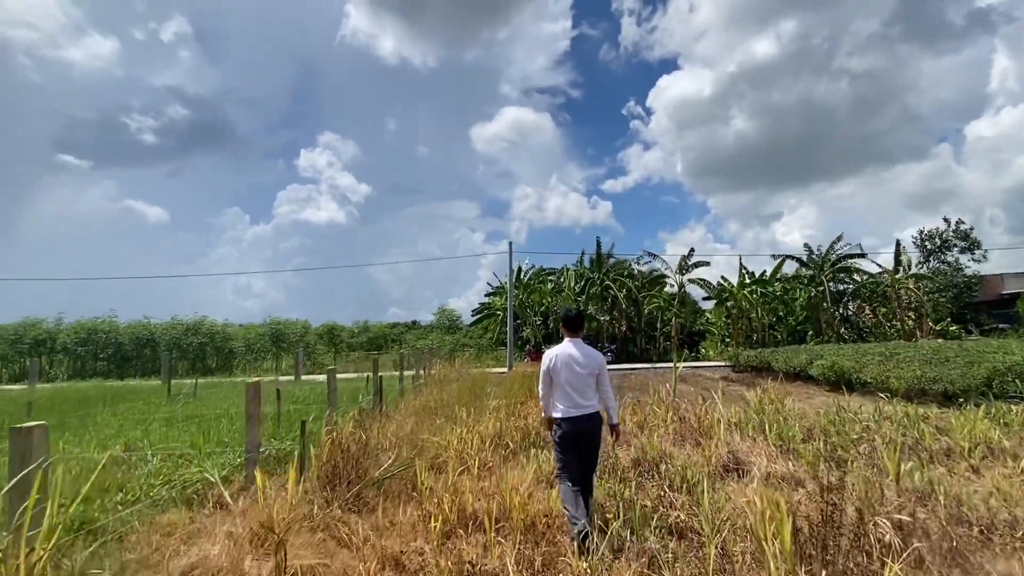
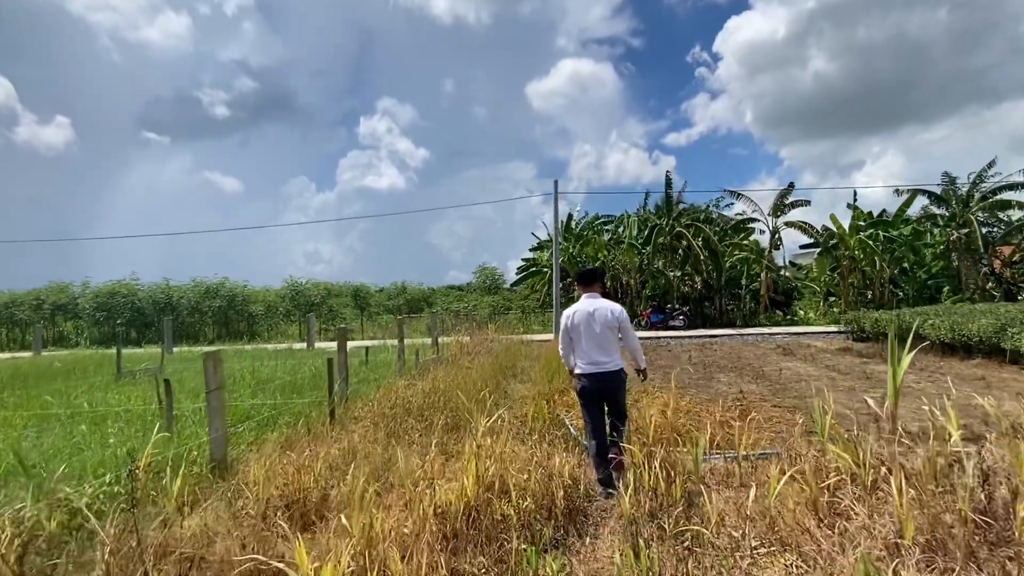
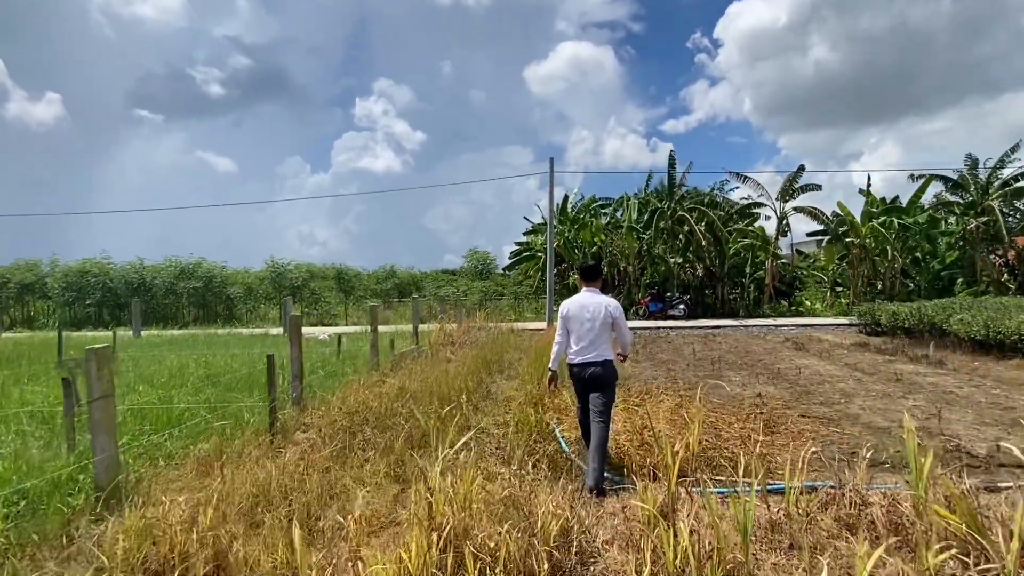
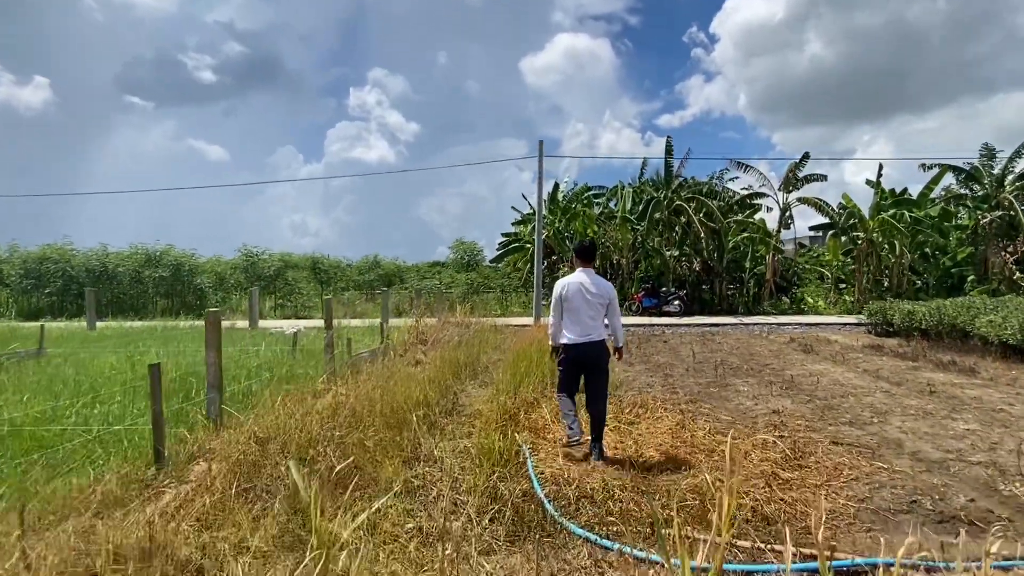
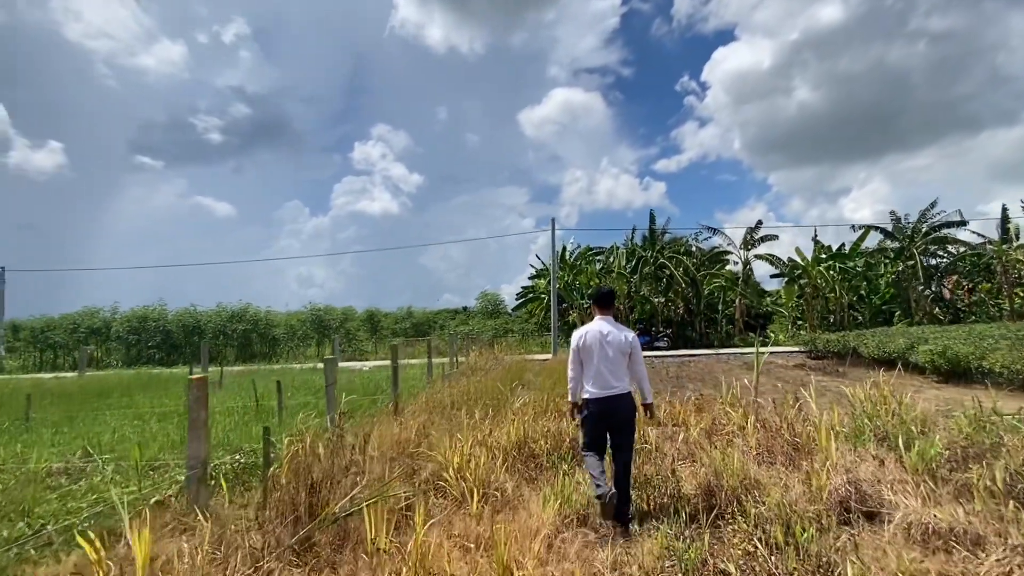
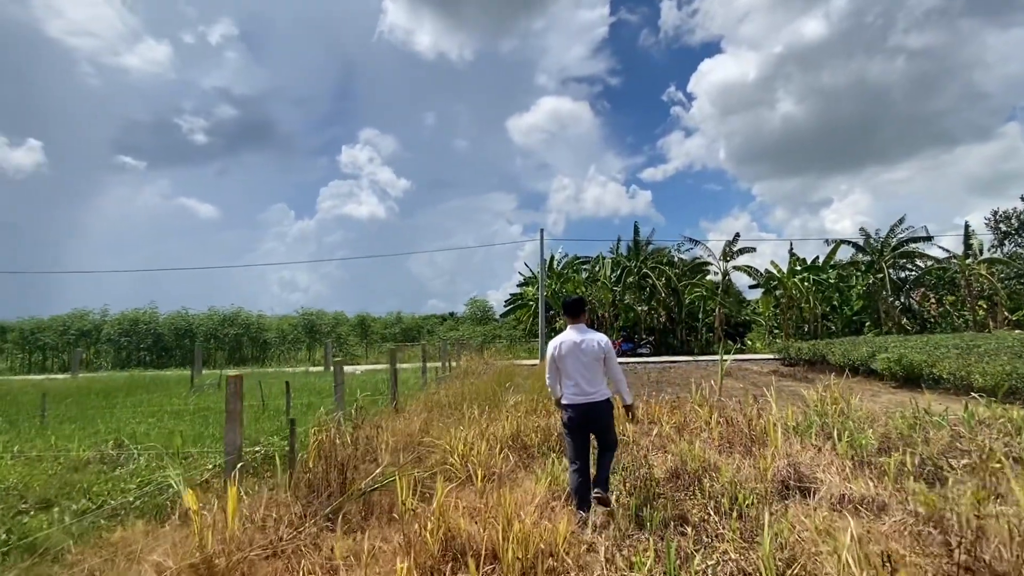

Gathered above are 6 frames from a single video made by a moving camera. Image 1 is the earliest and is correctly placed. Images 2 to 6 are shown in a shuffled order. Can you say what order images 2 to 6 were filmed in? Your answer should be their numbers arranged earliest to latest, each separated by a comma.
6, 5, 2, 3, 4
